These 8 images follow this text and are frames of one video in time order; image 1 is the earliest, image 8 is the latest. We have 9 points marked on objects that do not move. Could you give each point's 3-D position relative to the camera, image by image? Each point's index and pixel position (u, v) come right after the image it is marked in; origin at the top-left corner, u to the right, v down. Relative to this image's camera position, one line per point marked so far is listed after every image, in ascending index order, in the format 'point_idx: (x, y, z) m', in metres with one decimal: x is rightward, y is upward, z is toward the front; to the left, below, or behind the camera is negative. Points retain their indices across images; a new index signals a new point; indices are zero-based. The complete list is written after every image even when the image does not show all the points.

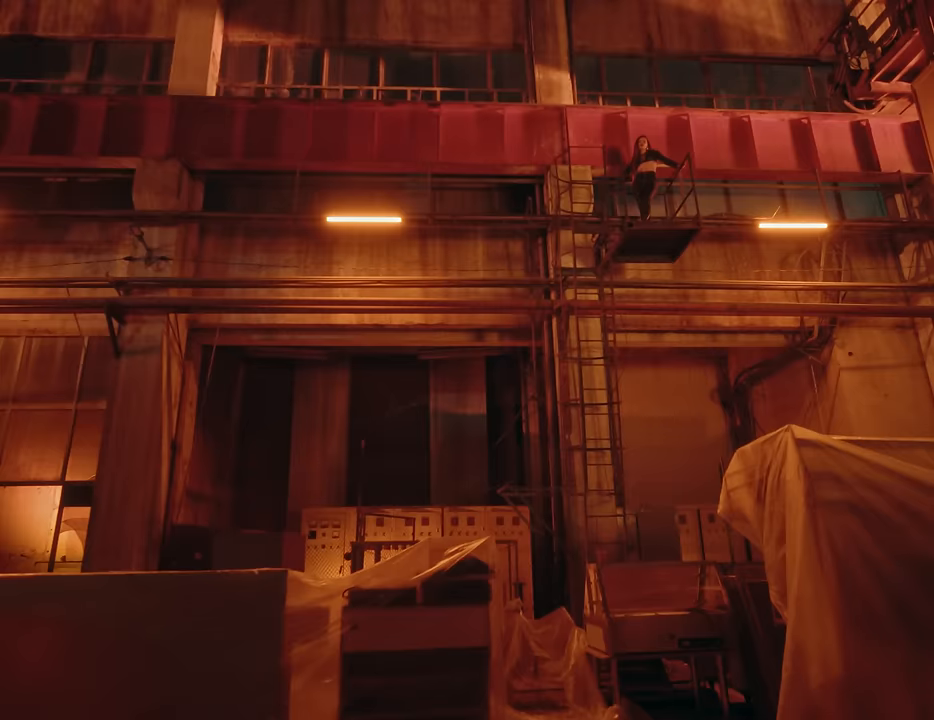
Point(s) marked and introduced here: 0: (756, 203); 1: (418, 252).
0: (+5.9, +3.1, +13.2) m
1: (-0.9, +2.1, +12.4) m
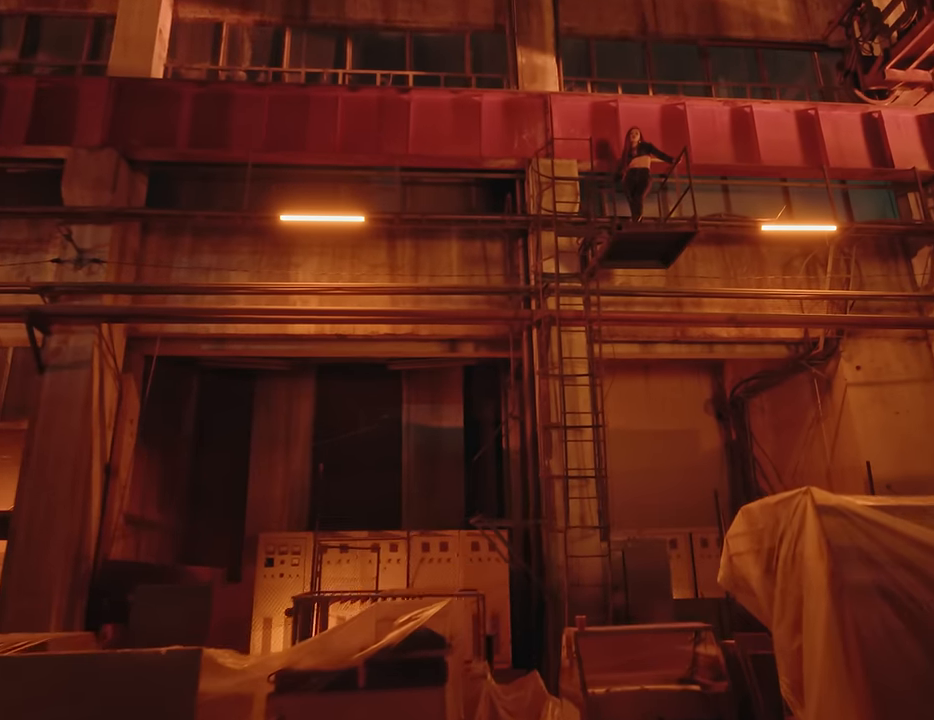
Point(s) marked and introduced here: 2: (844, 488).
0: (+5.5, +2.9, +12.1) m
1: (-1.4, +1.9, +11.2) m
2: (+6.6, -2.2, +11.3) m
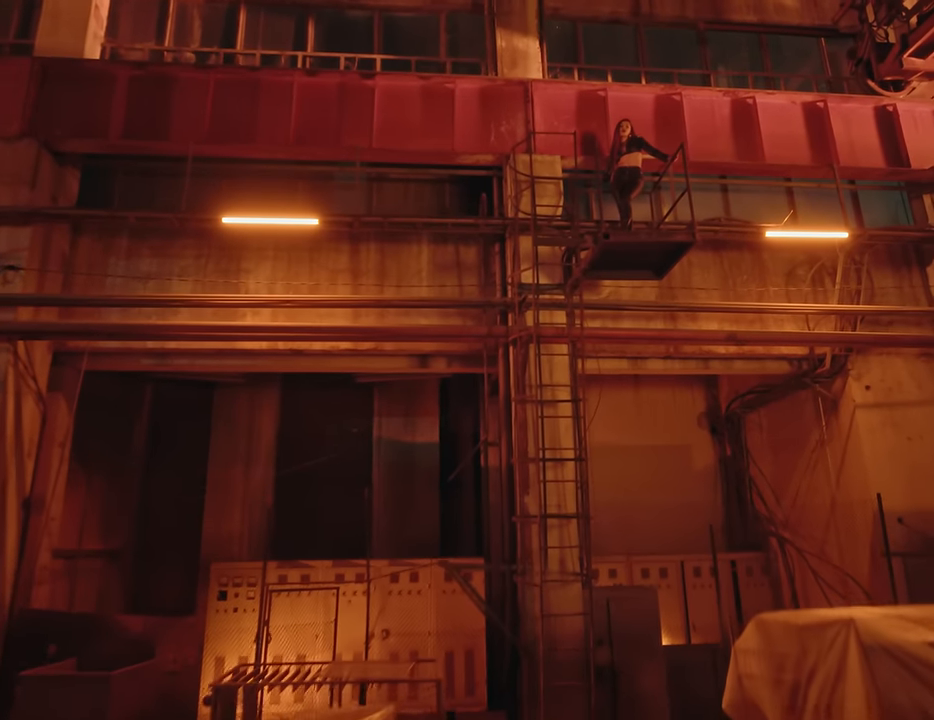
0: (+5.0, +2.6, +11.0) m
1: (-1.9, +1.6, +10.1) m
2: (+6.2, -2.5, +10.3) m
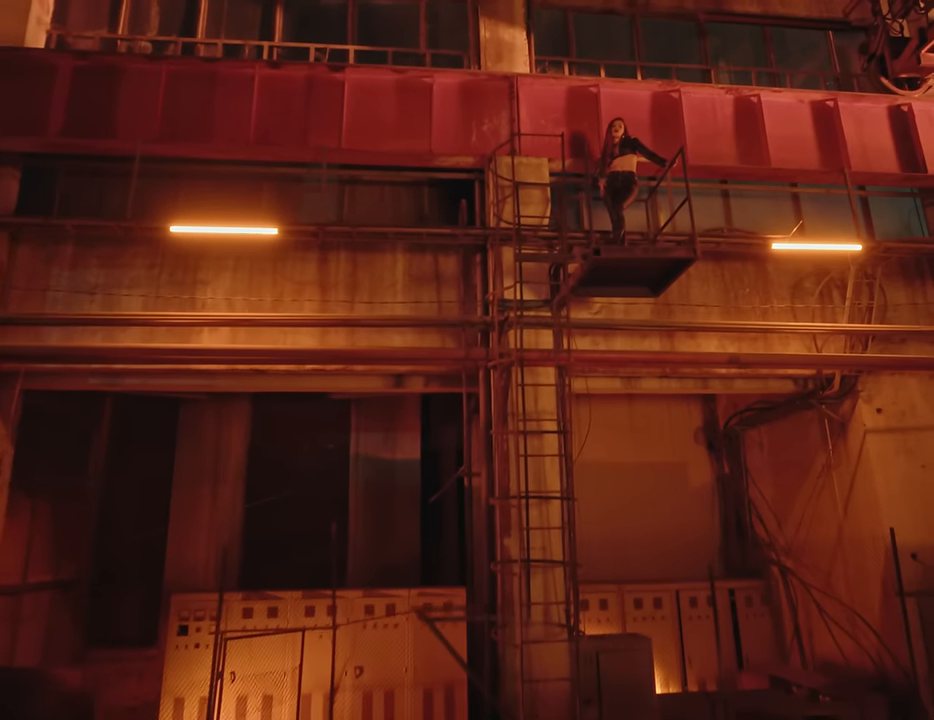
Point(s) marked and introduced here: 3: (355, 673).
0: (+4.7, +2.3, +10.2) m
1: (-2.2, +1.3, +9.2) m
2: (+5.8, -2.9, +9.6) m
3: (-1.8, -5.0, +10.2) m
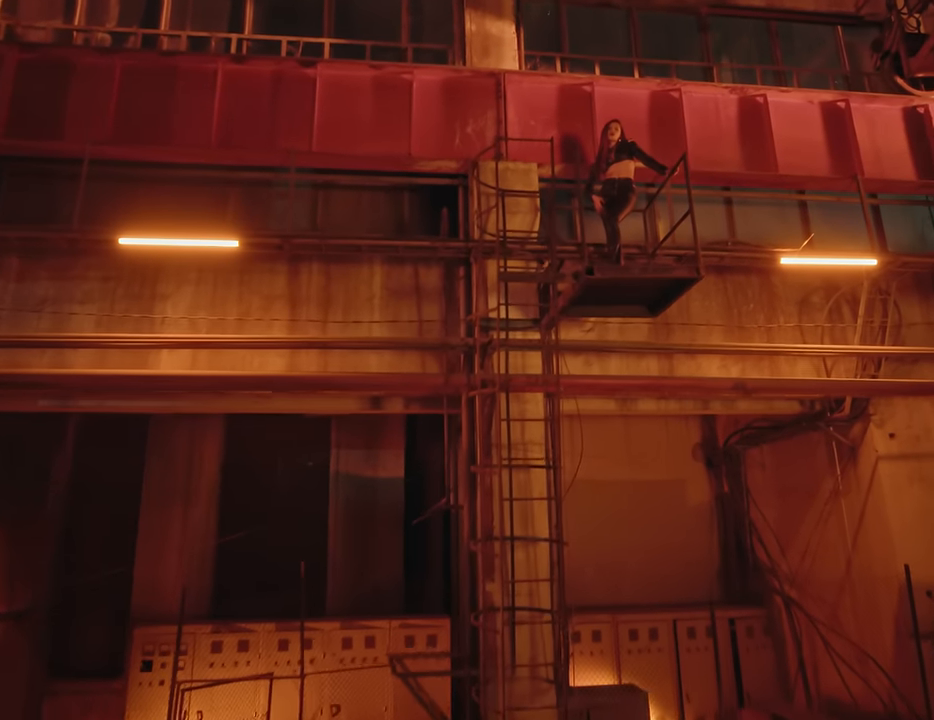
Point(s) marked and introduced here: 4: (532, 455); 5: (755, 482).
0: (+4.5, +2.0, +9.5) m
1: (-2.4, +1.0, +8.5) m
2: (+5.6, -3.1, +8.9) m
3: (-2.0, -5.3, +9.6) m
4: (+0.7, -1.1, +7.3) m
5: (+5.3, -2.2, +11.7) m
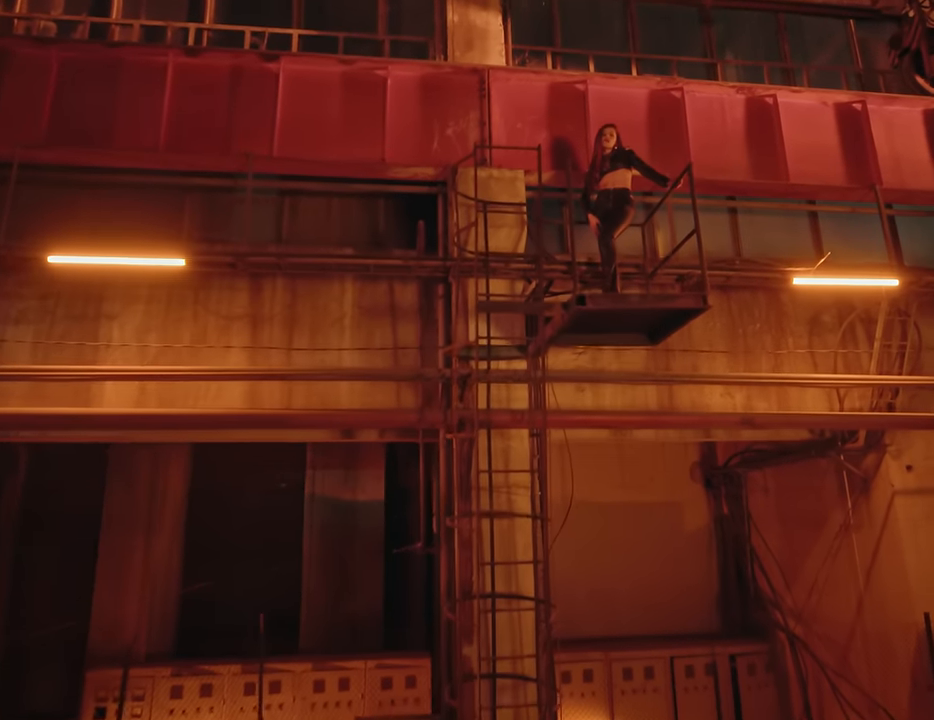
0: (+4.2, +1.7, +8.7) m
1: (-2.6, +0.7, +7.6) m
2: (+5.3, -3.5, +8.2) m
3: (-2.3, -5.6, +8.8) m
4: (+0.5, -1.4, +6.5) m
5: (+5.0, -2.5, +11.0) m
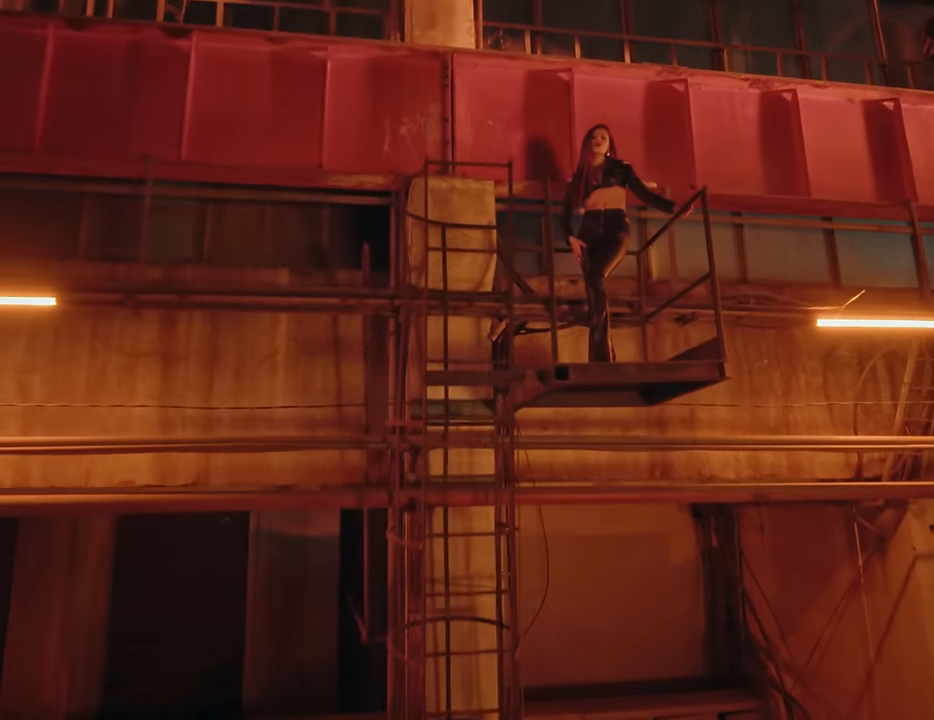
0: (+3.8, +1.2, +7.5) m
1: (-3.1, +0.2, +6.3) m
2: (+4.9, -4.0, +7.3) m
3: (-2.8, -6.0, +7.7) m
4: (+0.1, -1.9, +5.3) m
5: (+4.4, -2.9, +10.0) m
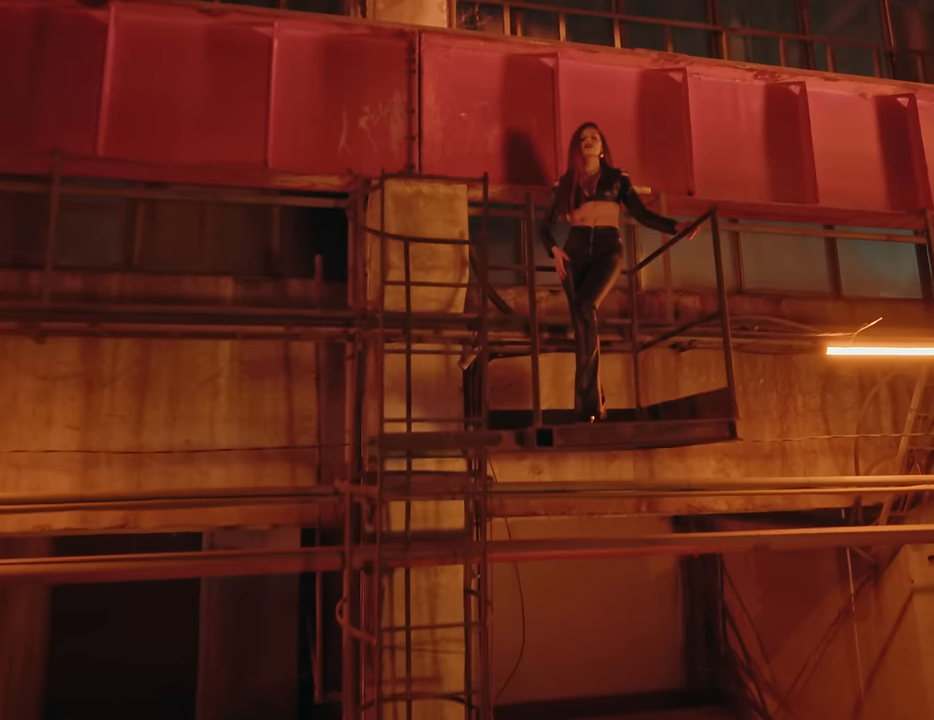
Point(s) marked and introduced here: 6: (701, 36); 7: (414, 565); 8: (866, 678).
0: (+3.4, +1.0, +6.9) m
1: (-3.3, 0.0, +5.4) m
2: (+4.5, -4.2, +6.9) m
3: (-3.2, -6.1, +7.1) m
4: (-0.2, -2.2, +4.7) m
5: (+4.0, -3.0, +9.6) m
6: (+2.7, +3.8, +7.5) m
7: (-0.4, -1.5, +4.7) m
8: (+4.5, -3.6, +7.2) m
